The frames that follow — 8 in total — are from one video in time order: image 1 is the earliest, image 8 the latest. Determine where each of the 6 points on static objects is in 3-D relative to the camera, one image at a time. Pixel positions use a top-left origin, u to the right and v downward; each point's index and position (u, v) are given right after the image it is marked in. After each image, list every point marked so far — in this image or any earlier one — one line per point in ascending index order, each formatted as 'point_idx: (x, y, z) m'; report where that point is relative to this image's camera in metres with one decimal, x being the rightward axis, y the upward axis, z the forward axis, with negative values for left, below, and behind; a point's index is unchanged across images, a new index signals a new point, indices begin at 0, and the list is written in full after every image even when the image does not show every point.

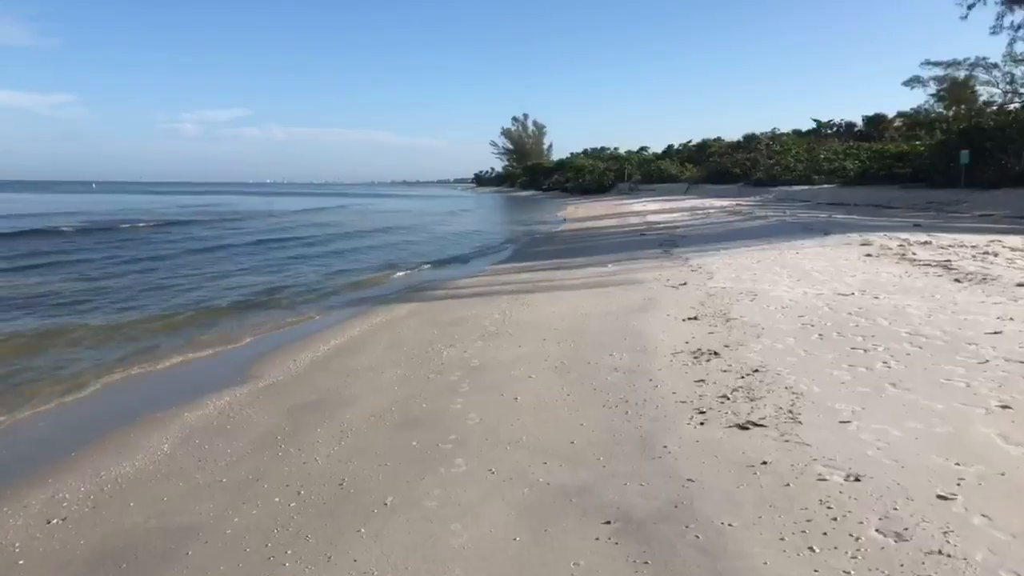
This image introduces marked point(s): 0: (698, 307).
0: (+2.4, -0.3, +9.8) m
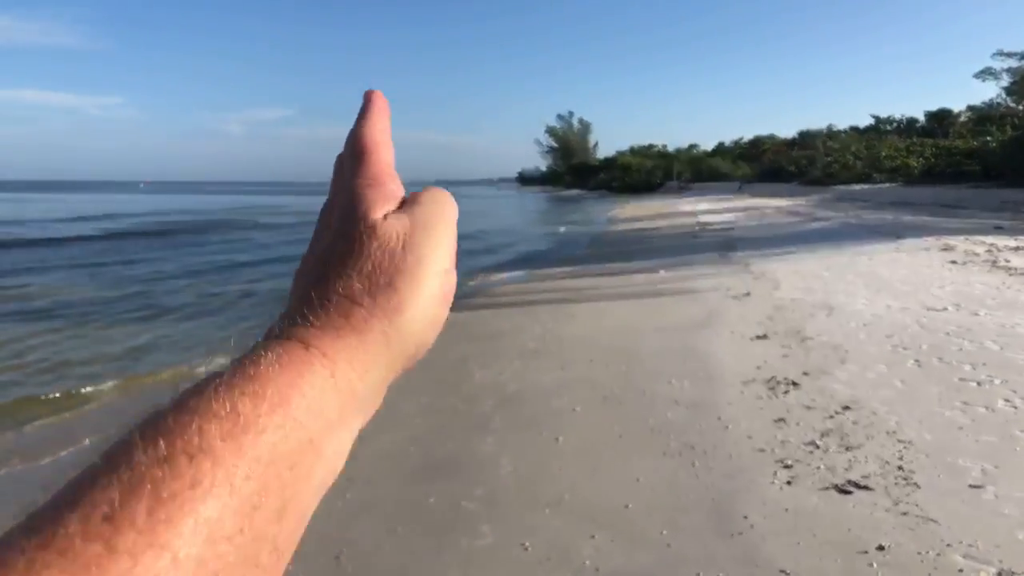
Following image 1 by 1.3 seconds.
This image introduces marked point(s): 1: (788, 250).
0: (+2.9, -0.4, +8.7) m
1: (+6.1, +0.9, +17.1) m
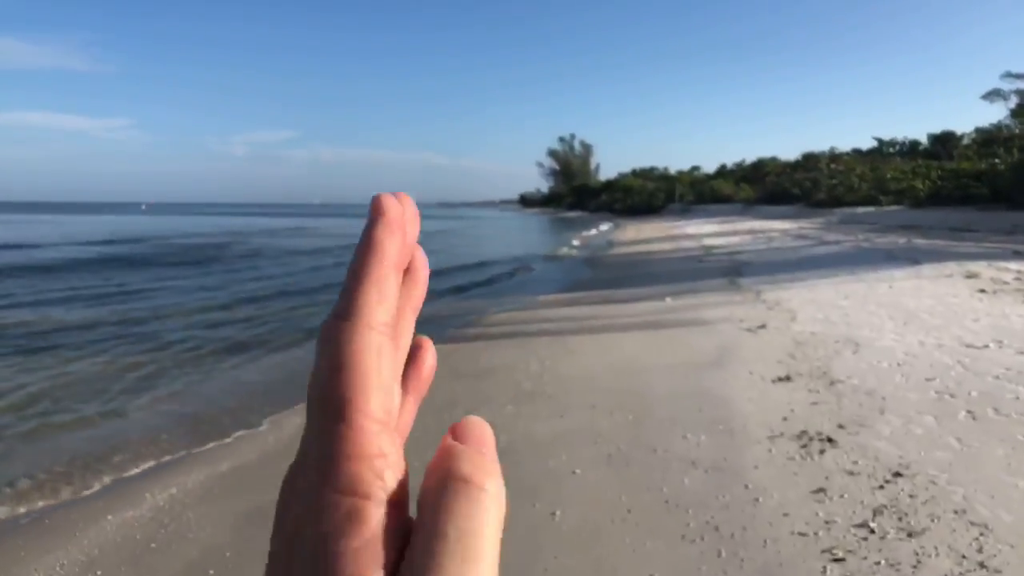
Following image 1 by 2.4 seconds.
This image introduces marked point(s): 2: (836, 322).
0: (+2.8, -0.8, +7.8) m
1: (+6.1, +0.3, +16.2) m
2: (+4.2, -0.4, +10.0) m
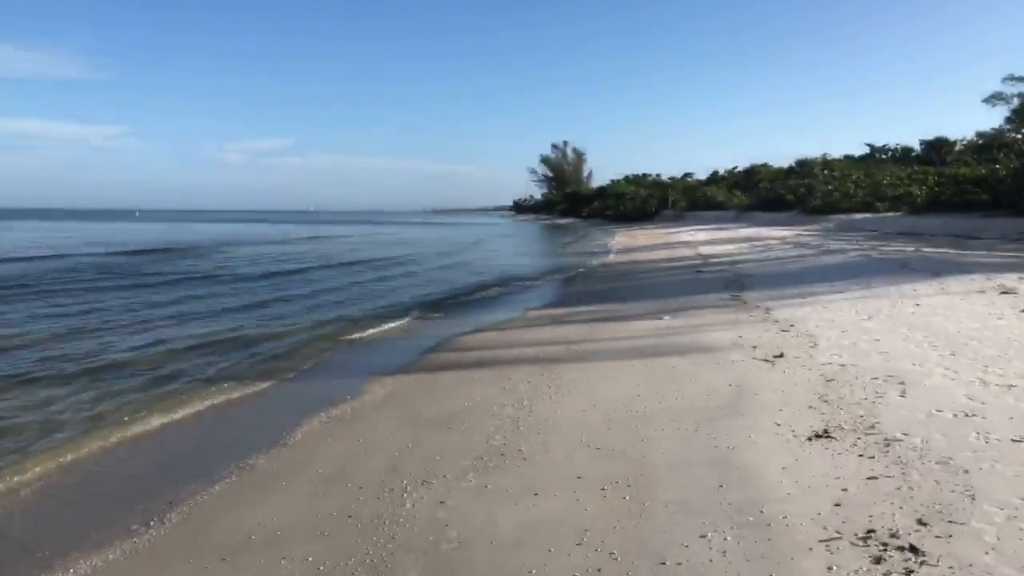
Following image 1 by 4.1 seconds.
0: (+2.5, -1.0, +6.3) m
1: (+5.7, 0.0, +14.7) m
2: (+3.9, -0.7, +8.4) m
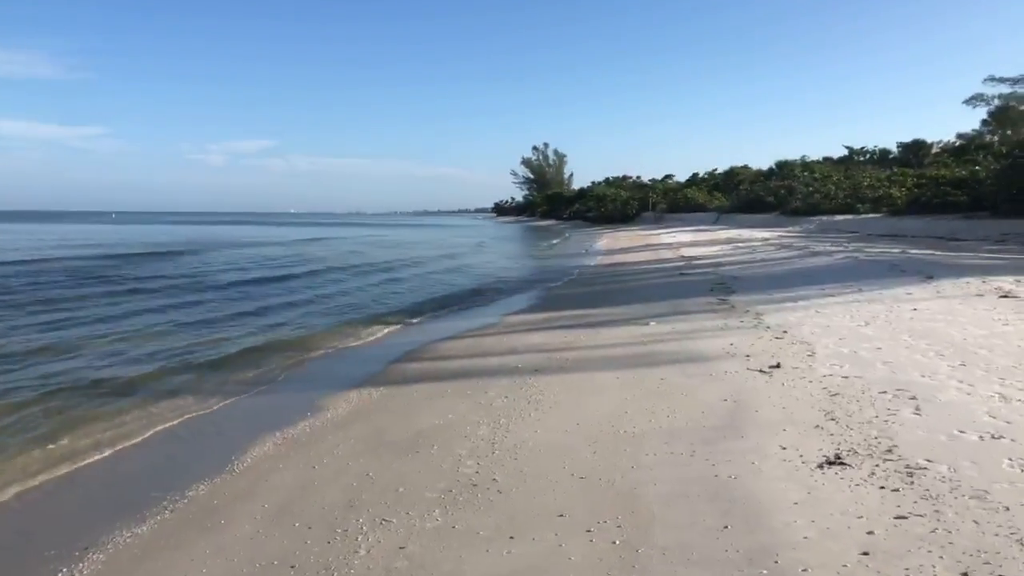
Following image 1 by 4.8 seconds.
0: (+2.3, -1.1, +5.6) m
1: (+5.3, -0.1, +14.2) m
2: (+3.6, -0.7, +7.9) m
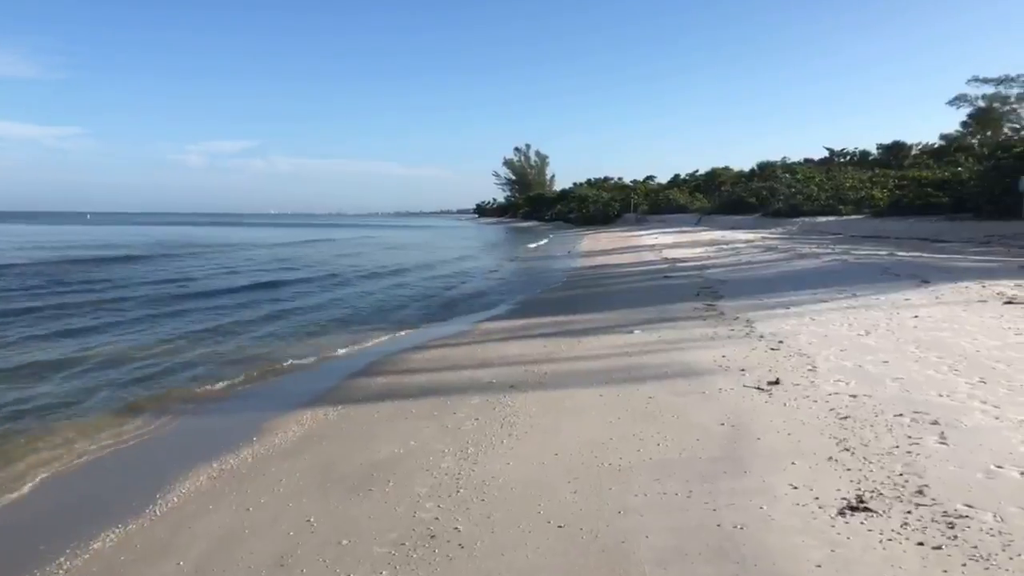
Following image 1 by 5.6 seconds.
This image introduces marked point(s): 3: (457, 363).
0: (+2.1, -1.1, +4.9) m
1: (+4.9, -0.2, +13.5) m
2: (+3.4, -0.8, +7.1) m
3: (-0.7, -1.0, +9.8) m
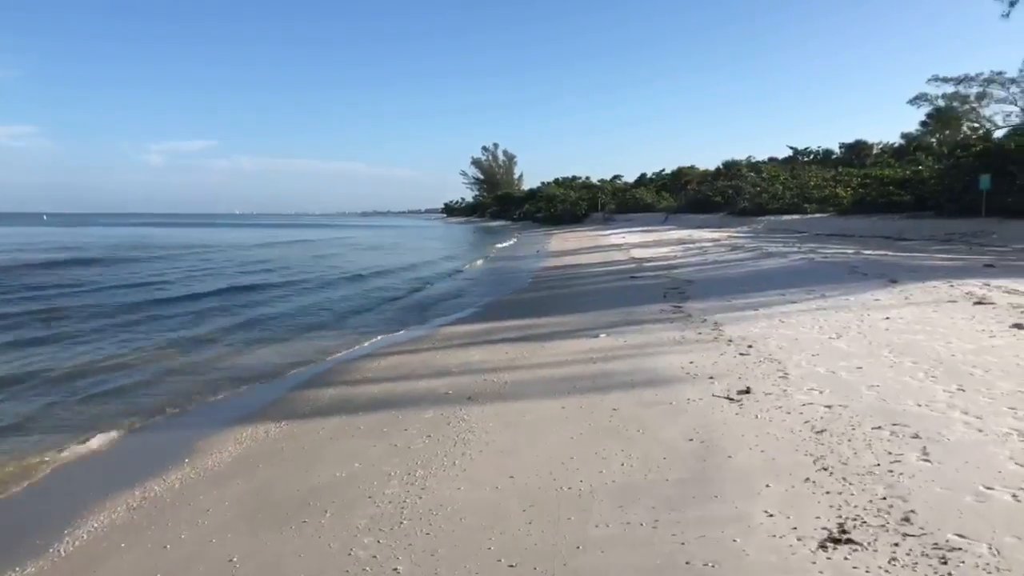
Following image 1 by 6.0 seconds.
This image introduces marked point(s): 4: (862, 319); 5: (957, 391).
0: (+1.8, -1.2, +4.5) m
1: (+4.2, -0.2, +13.2) m
2: (+3.0, -0.8, +6.8) m
3: (-1.2, -1.0, +9.3) m
4: (+4.6, -0.4, +10.1) m
5: (+3.6, -0.8, +6.2) m
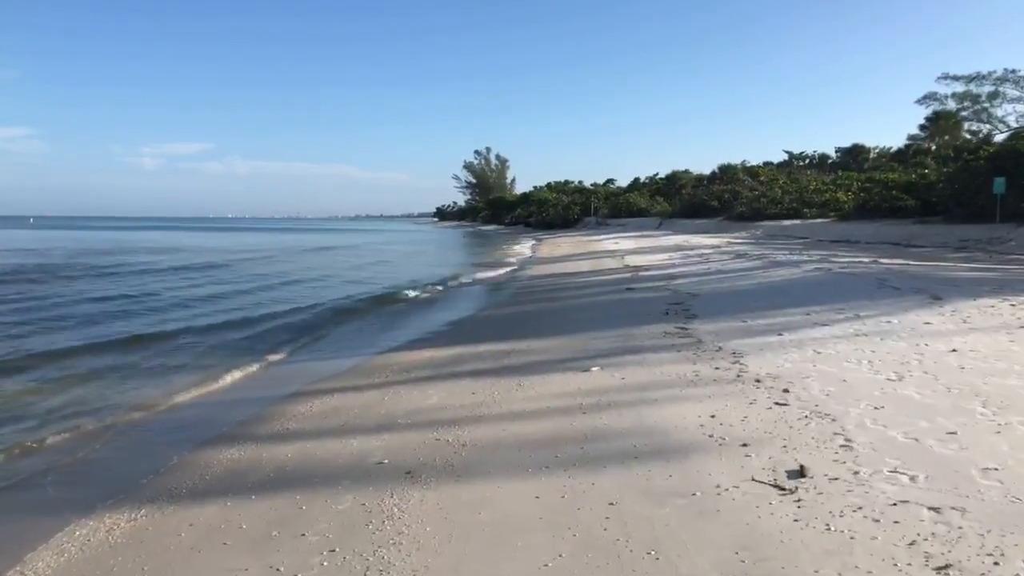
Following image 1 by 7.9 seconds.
0: (+1.5, -1.4, +2.4) m
1: (+3.9, -0.4, +11.1) m
2: (+2.7, -1.1, +4.7) m
3: (-1.5, -1.3, +7.2) m
4: (+4.3, -0.7, +8.0) m
5: (+3.3, -1.1, +4.2) m
